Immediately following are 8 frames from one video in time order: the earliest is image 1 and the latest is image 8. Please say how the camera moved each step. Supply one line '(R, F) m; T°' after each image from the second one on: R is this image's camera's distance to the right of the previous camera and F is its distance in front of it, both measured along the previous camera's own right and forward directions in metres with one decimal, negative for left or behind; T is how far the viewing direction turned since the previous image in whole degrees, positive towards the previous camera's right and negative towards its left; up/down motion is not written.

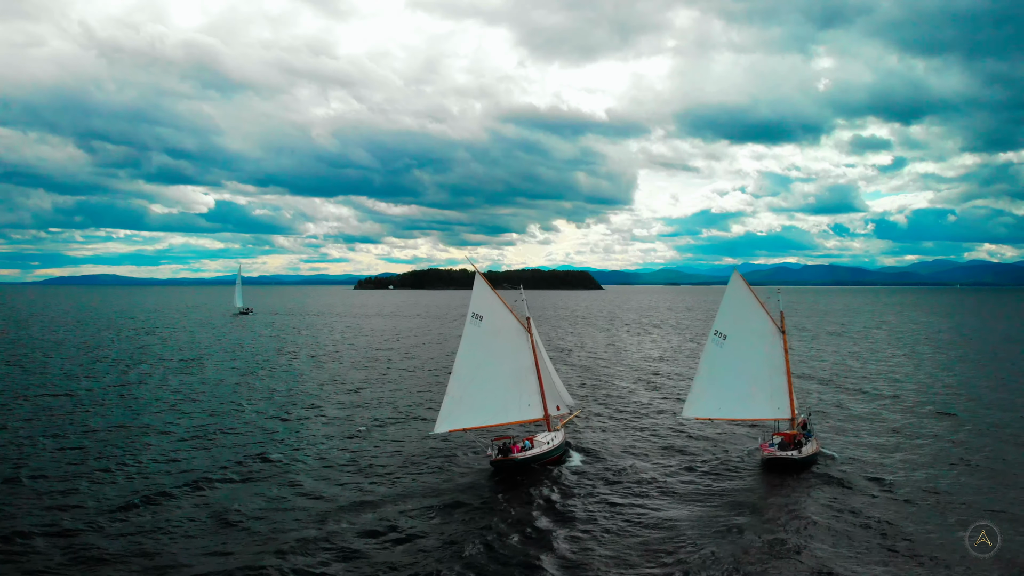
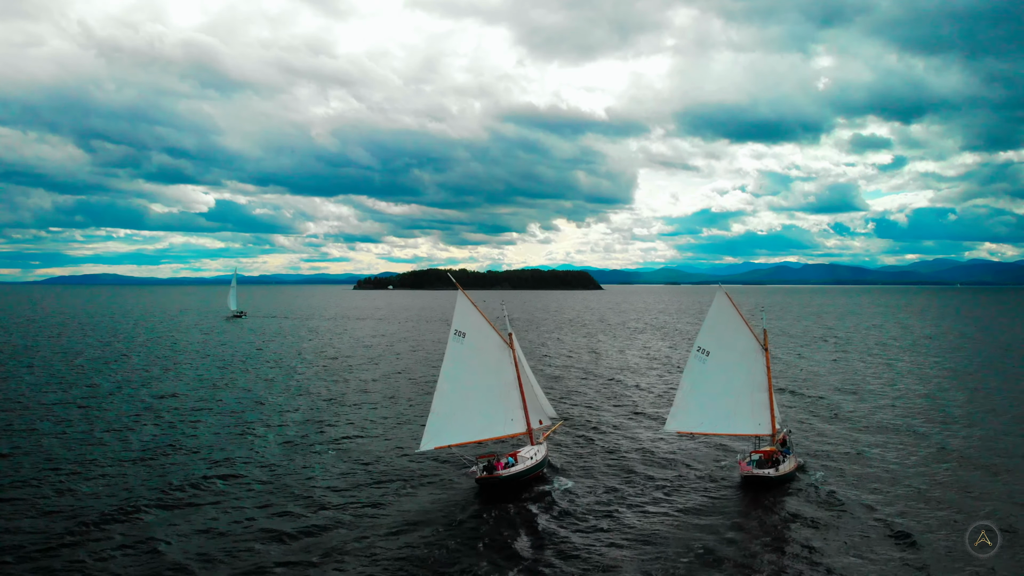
(+0.5, +0.5) m; 0°
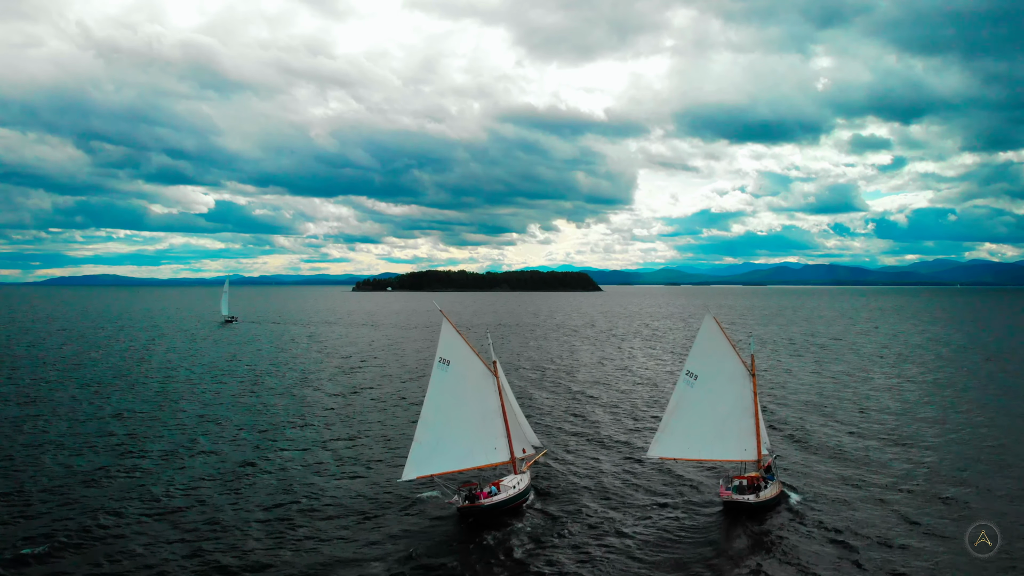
(+0.5, +0.7) m; 0°
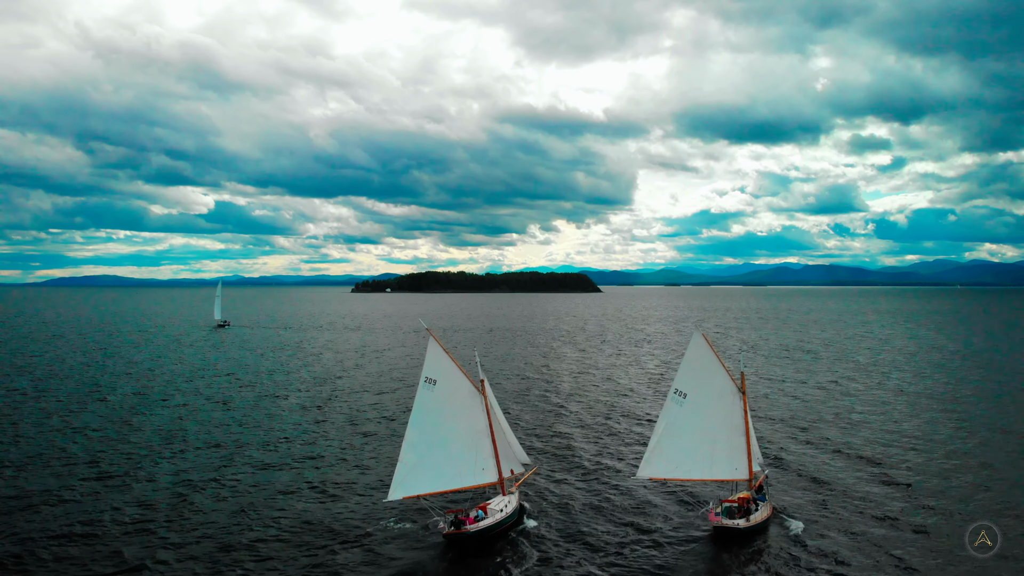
(+0.5, +0.6) m; 0°
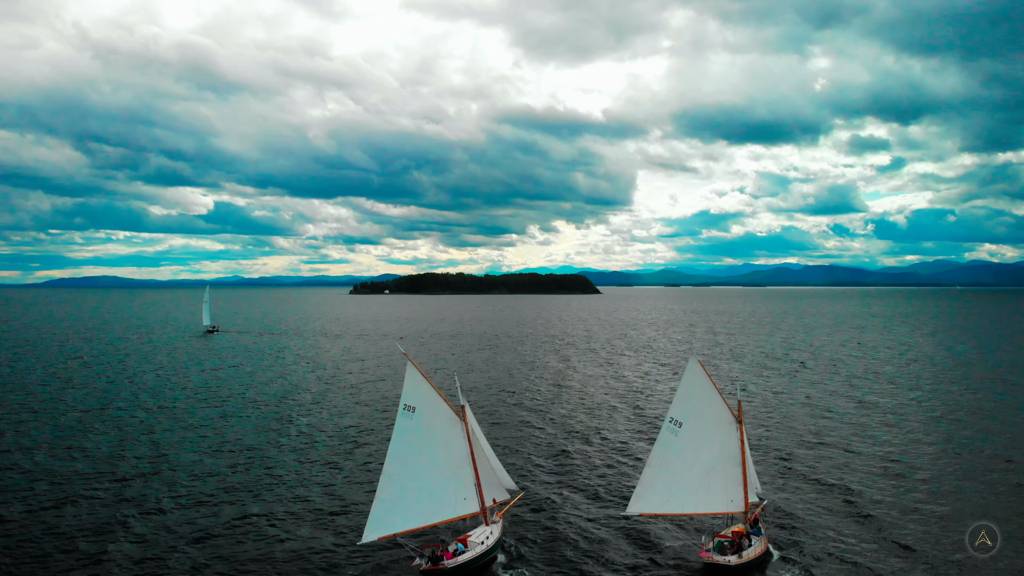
(+0.6, +0.8) m; 0°
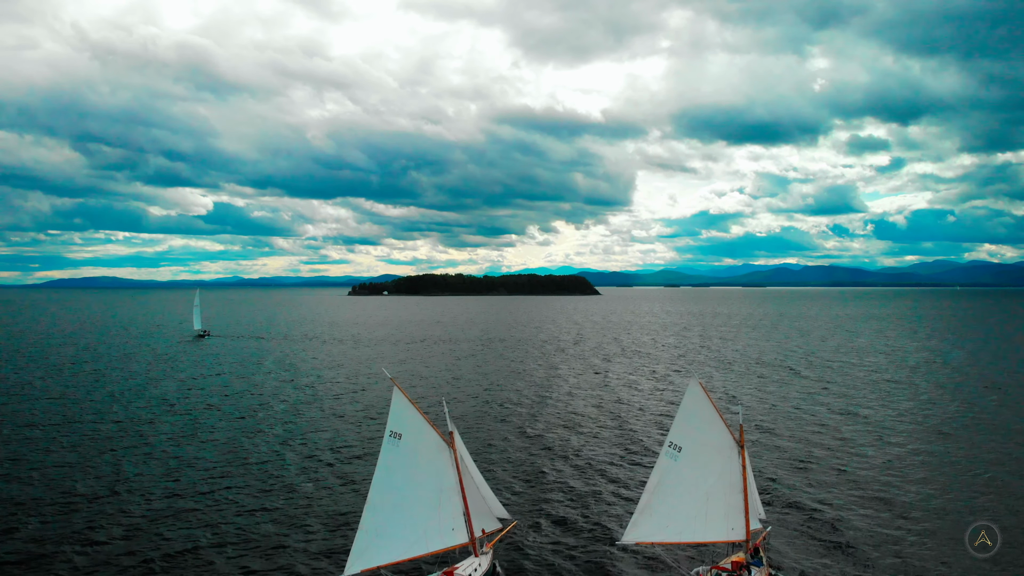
(+0.4, +0.5) m; 0°
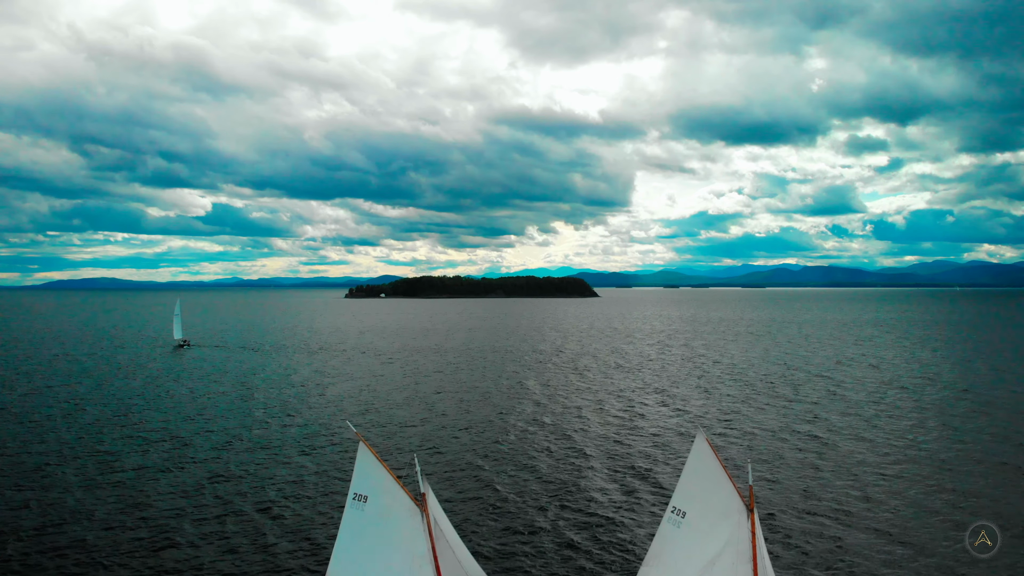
(+0.9, +1.4) m; 0°
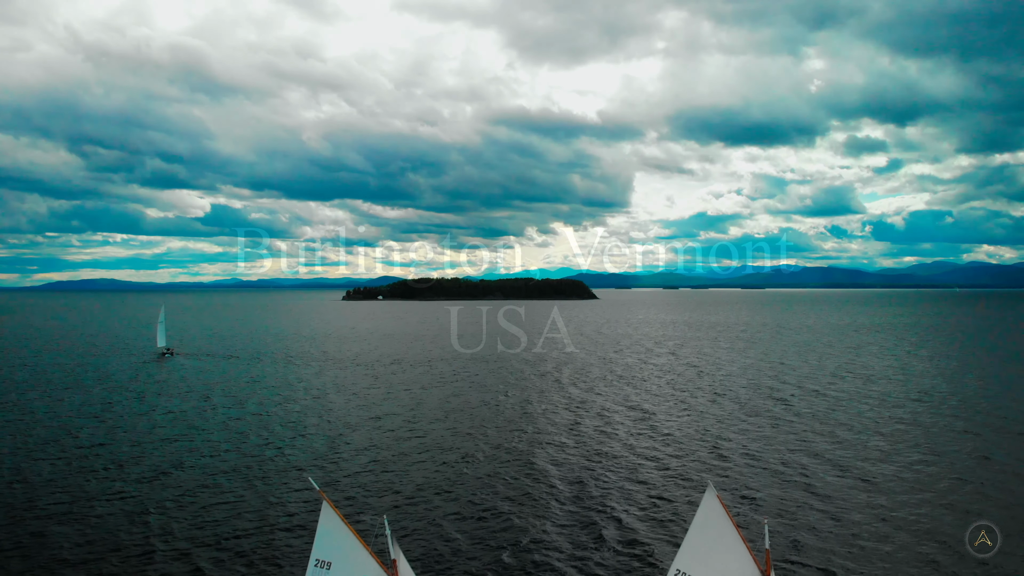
(+0.6, +1.0) m; 0°
